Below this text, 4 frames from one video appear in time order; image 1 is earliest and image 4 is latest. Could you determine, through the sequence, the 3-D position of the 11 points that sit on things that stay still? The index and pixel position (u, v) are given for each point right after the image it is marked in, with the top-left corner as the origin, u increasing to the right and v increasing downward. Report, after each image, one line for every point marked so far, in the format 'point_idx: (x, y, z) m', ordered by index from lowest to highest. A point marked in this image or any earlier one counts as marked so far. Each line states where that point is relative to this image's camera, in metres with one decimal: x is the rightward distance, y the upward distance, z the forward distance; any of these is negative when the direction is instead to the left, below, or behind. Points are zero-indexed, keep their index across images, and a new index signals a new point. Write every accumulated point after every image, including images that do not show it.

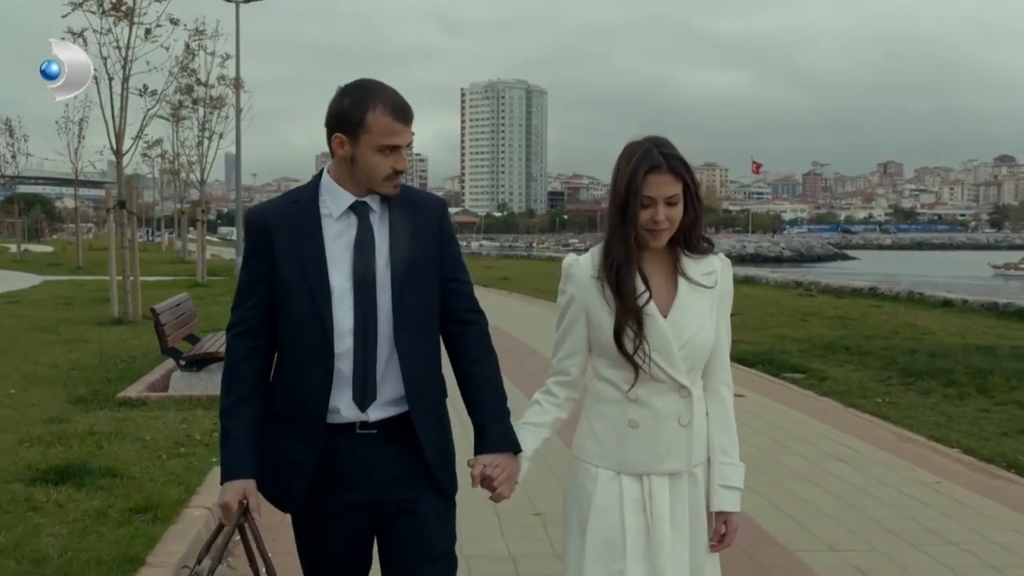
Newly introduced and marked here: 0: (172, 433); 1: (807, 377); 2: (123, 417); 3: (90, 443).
0: (-2.0, -0.9, +6.6) m
1: (+2.9, -0.9, +10.7) m
2: (-2.5, -0.8, +7.2) m
3: (-2.4, -0.9, +6.3) m
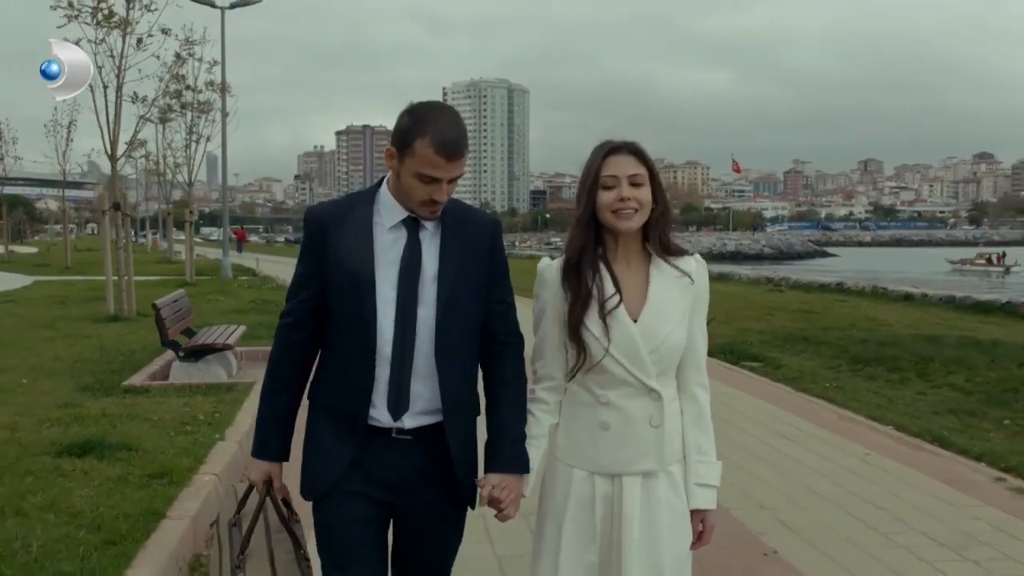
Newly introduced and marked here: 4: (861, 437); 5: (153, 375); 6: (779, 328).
0: (-2.2, -0.8, +7.3) m
1: (+2.6, -0.8, +11.5) m
2: (-2.7, -0.8, +7.9) m
3: (-2.6, -0.9, +7.0) m
4: (+2.6, -1.1, +8.1) m
5: (-3.1, -0.8, +9.4) m
6: (+3.5, -0.5, +14.7) m
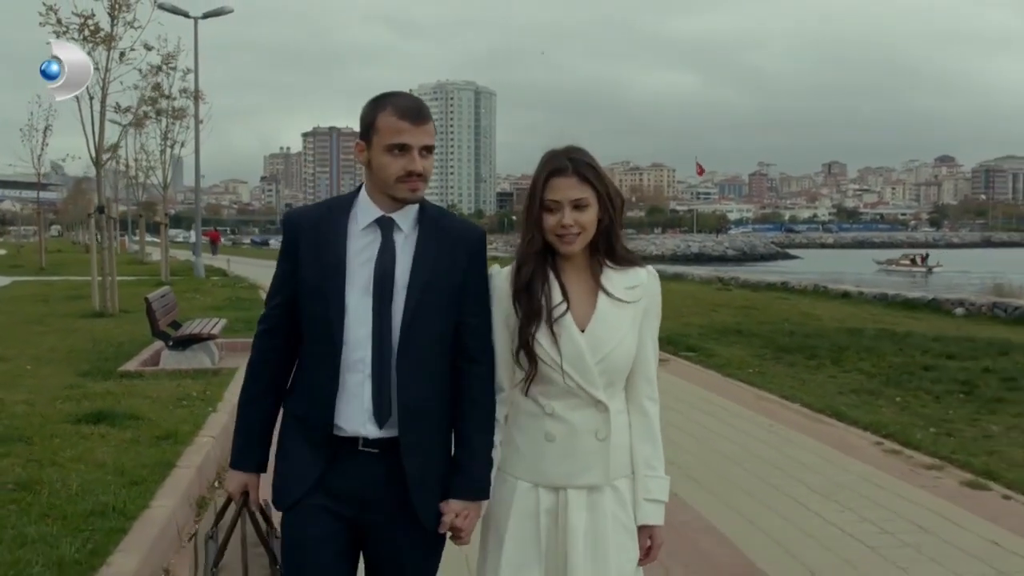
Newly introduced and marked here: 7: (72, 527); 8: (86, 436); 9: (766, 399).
0: (-2.6, -0.8, +8.4) m
1: (+2.1, -0.8, +12.7) m
2: (-3.1, -0.8, +9.0) m
3: (-2.9, -0.8, +8.0) m
4: (+2.2, -1.0, +9.3) m
5: (-3.5, -0.7, +10.5) m
6: (+3.0, -0.5, +15.9) m
7: (-1.9, -1.0, +4.7) m
8: (-2.6, -0.9, +6.7) m
9: (+2.3, -1.0, +10.0) m
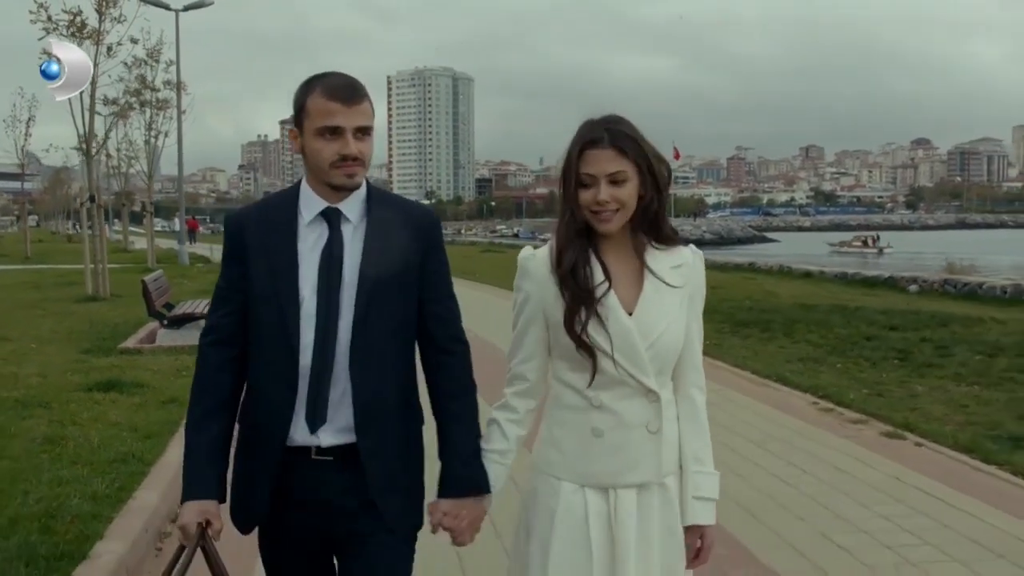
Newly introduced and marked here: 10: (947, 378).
0: (-2.8, -0.6, +9.1) m
1: (+1.8, -0.5, +13.5) m
2: (-3.4, -0.6, +9.7) m
3: (-3.1, -0.7, +8.8) m
4: (+1.9, -0.8, +10.1) m
5: (-3.8, -0.5, +11.2) m
6: (+2.6, -0.2, +16.8) m
7: (-2.1, -0.9, +5.5) m
8: (-2.8, -0.8, +7.4) m
9: (+2.0, -0.8, +10.8) m
10: (+3.7, -0.8, +9.5) m
